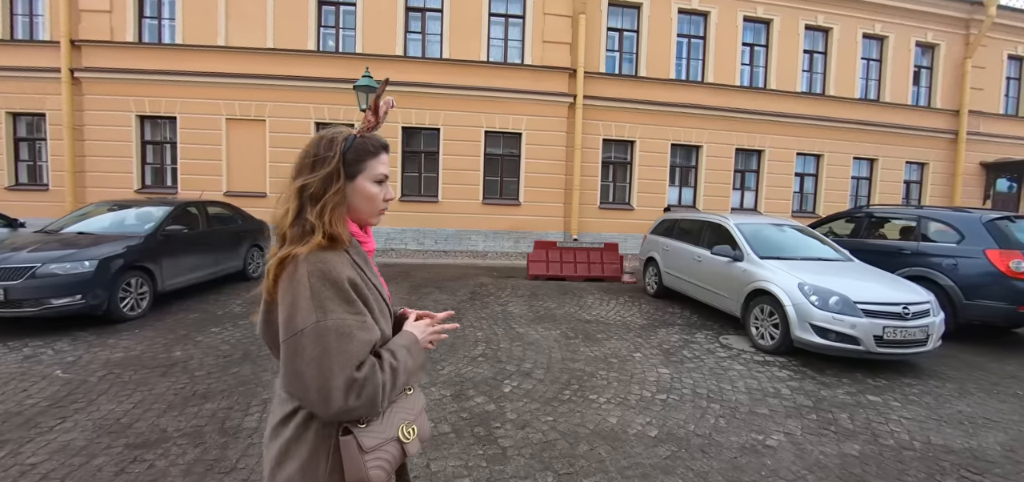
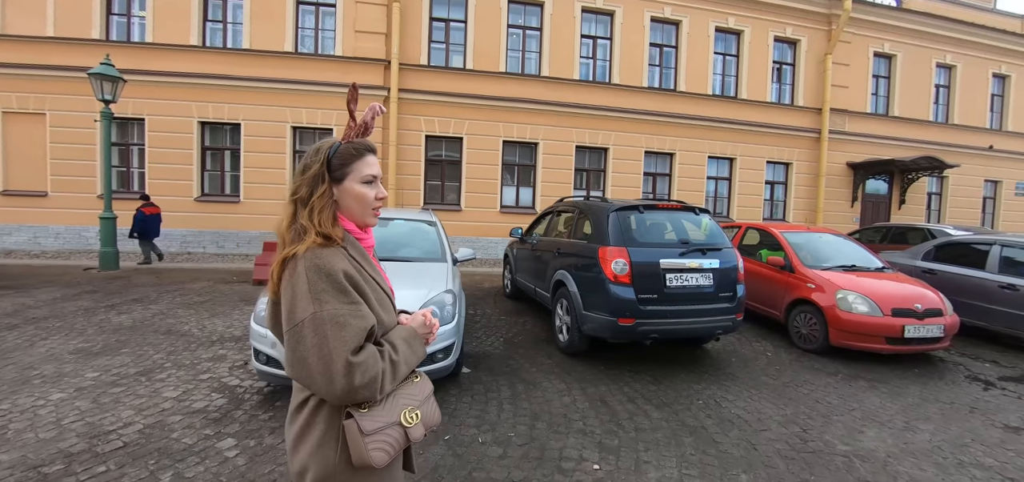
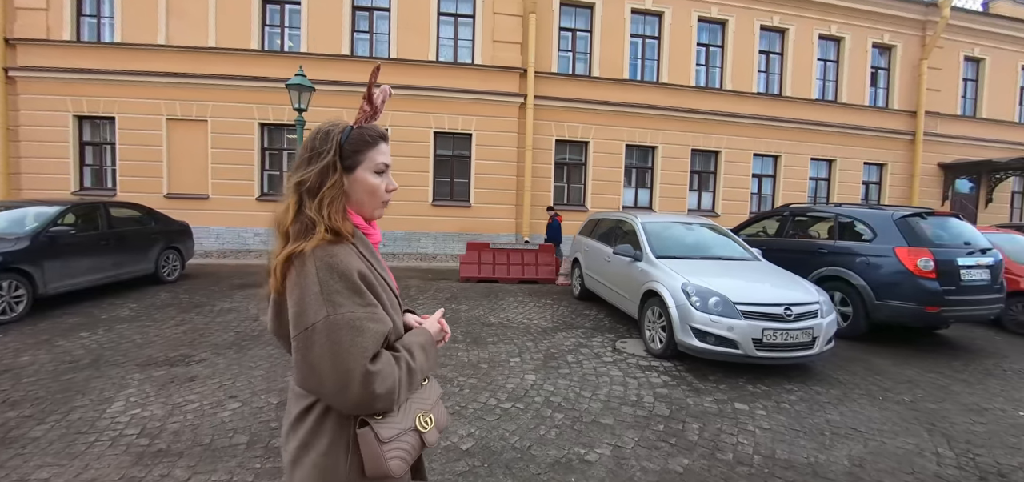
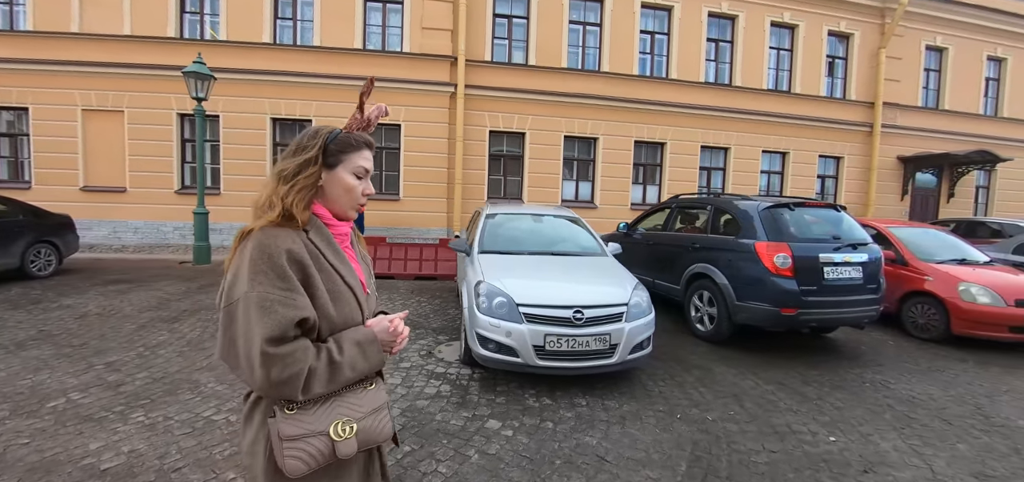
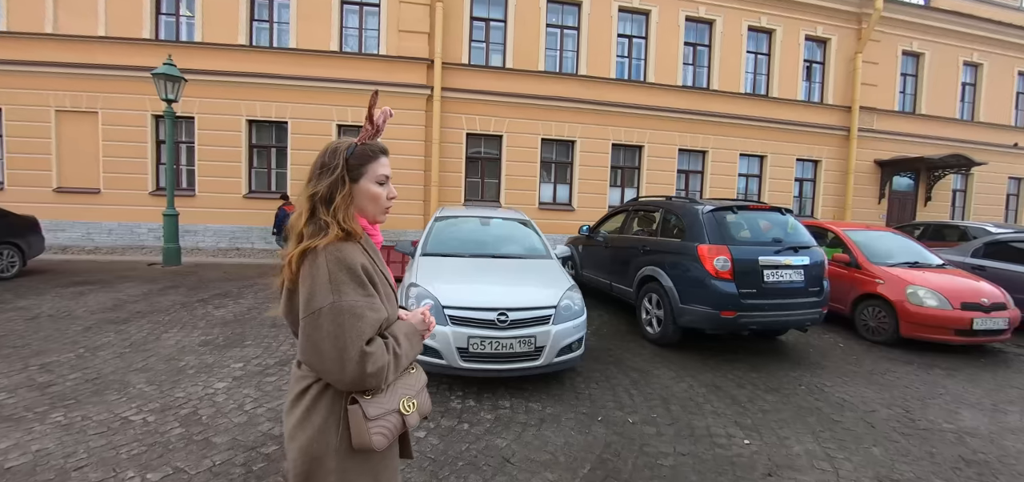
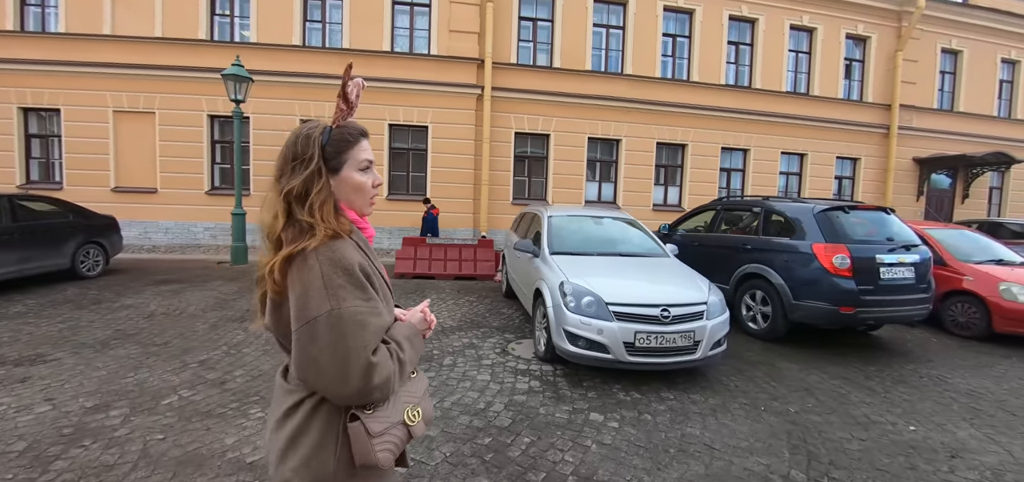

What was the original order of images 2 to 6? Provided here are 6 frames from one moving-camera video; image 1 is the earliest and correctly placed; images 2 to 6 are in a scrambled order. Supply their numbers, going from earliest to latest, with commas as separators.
3, 6, 4, 5, 2
